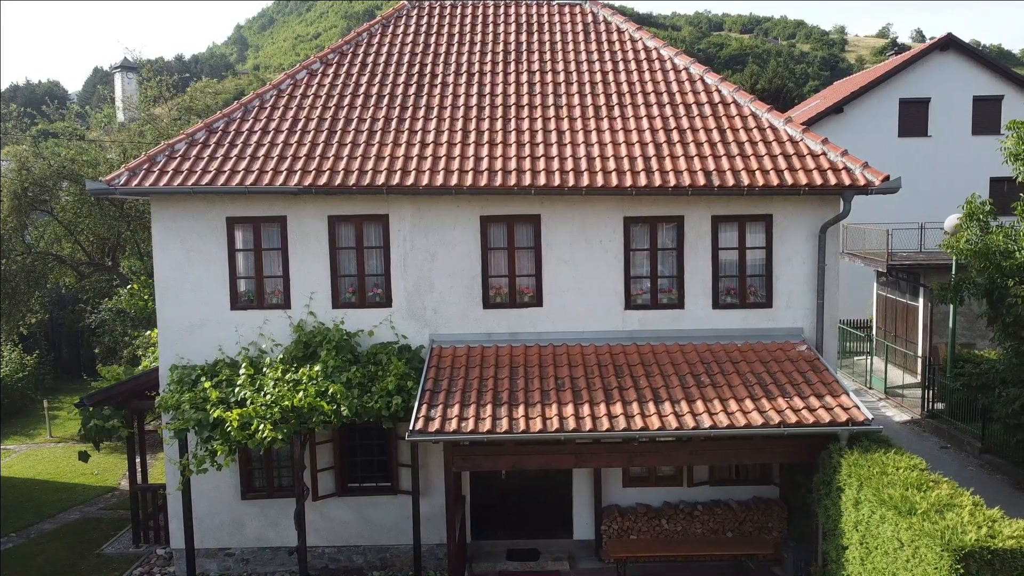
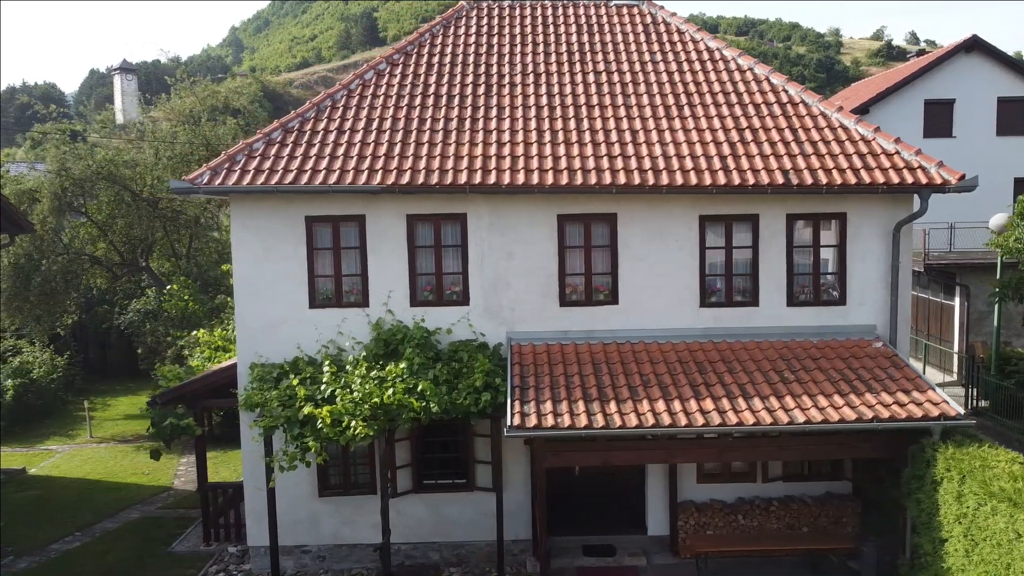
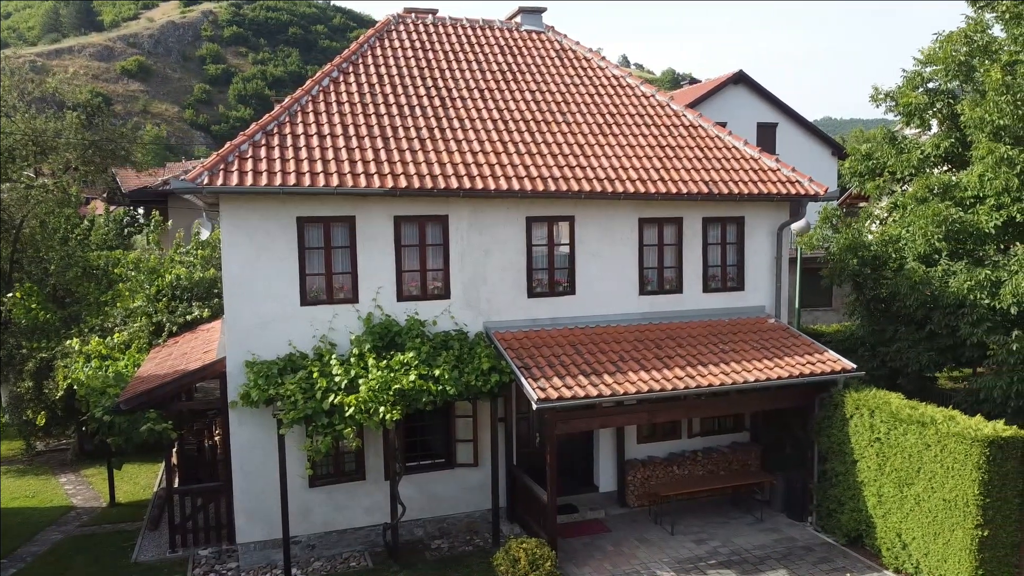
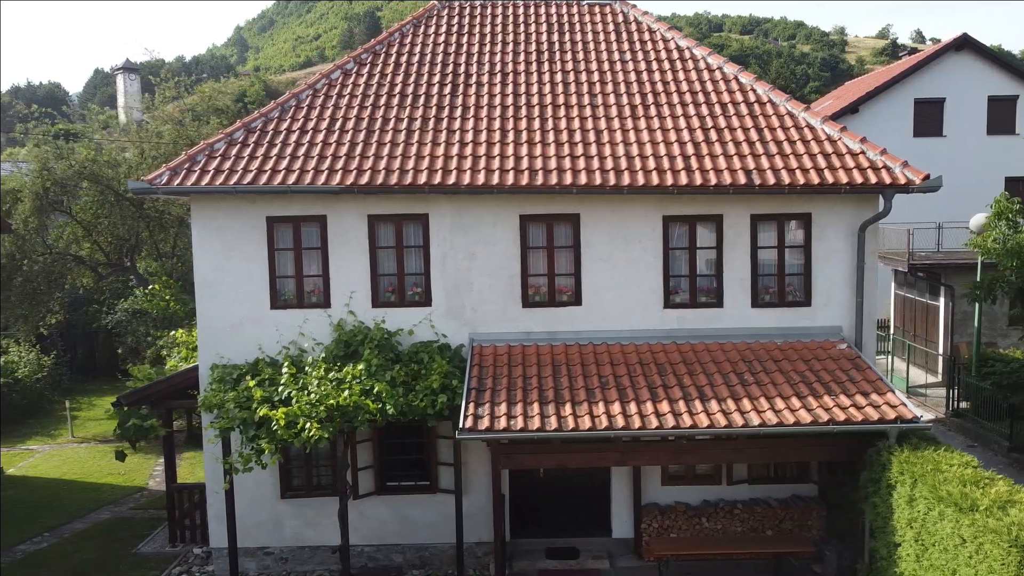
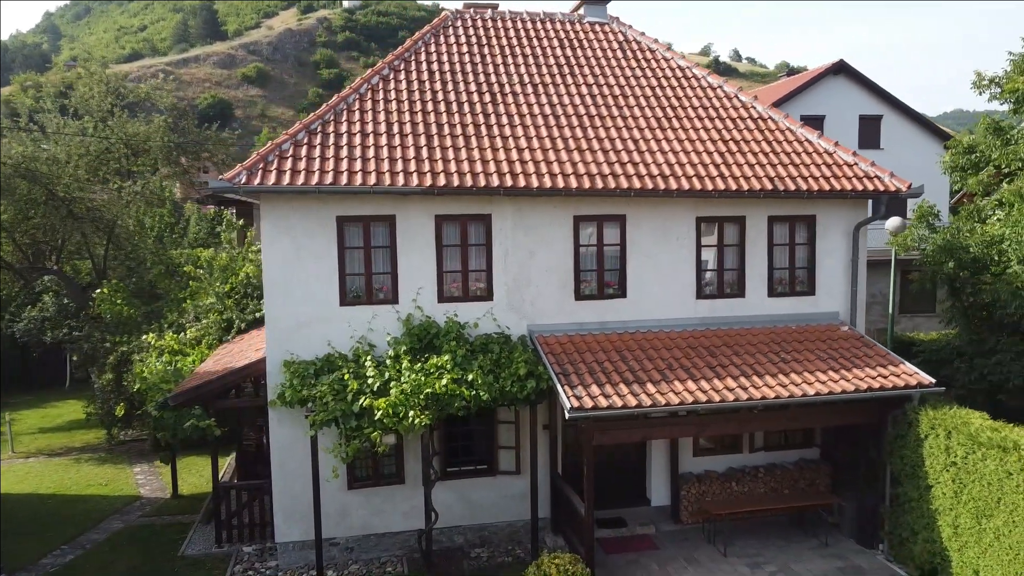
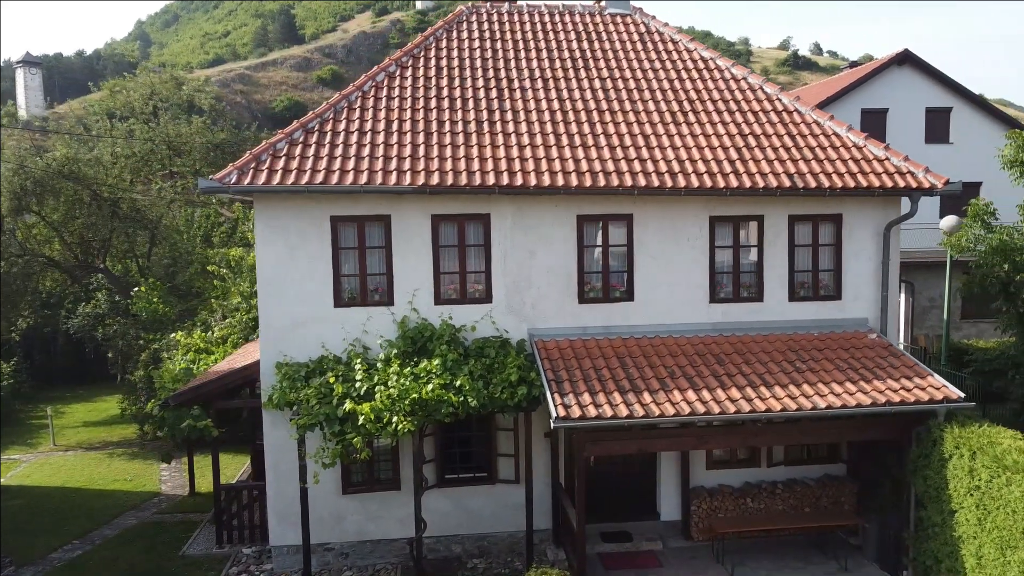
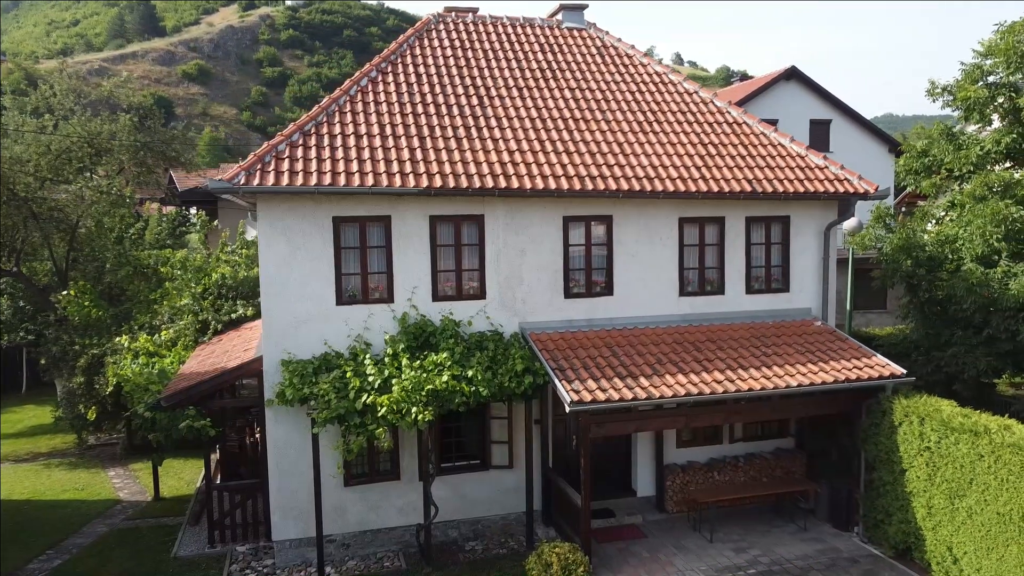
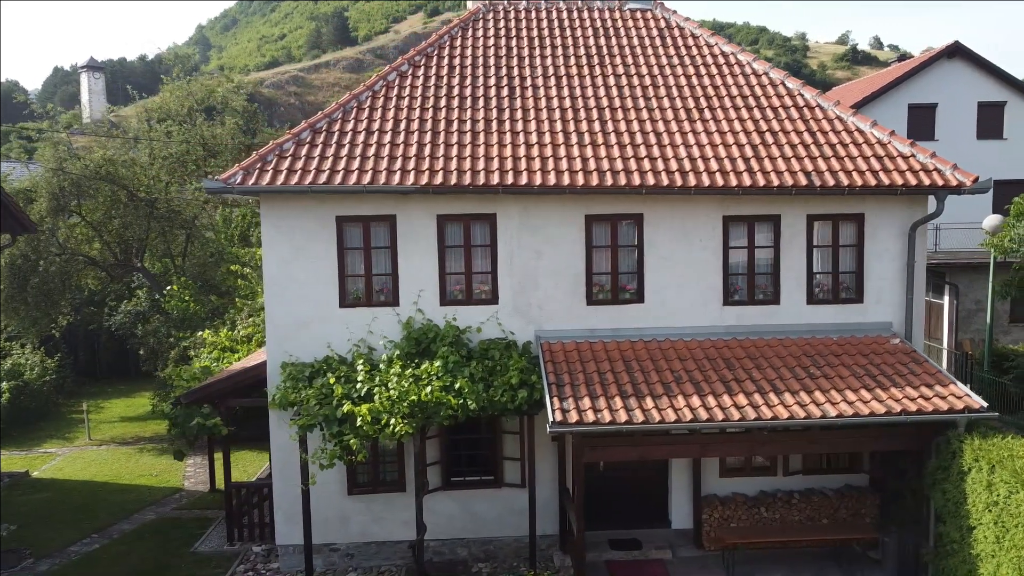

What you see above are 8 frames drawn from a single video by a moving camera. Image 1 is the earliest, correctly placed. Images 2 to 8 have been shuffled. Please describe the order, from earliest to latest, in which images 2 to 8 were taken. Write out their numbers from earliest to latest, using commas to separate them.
4, 2, 8, 6, 5, 7, 3
